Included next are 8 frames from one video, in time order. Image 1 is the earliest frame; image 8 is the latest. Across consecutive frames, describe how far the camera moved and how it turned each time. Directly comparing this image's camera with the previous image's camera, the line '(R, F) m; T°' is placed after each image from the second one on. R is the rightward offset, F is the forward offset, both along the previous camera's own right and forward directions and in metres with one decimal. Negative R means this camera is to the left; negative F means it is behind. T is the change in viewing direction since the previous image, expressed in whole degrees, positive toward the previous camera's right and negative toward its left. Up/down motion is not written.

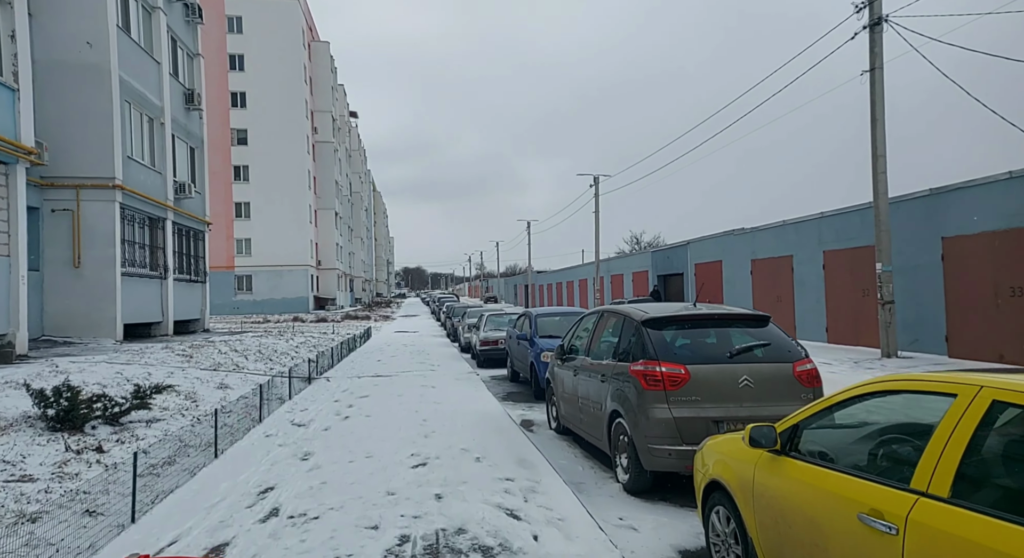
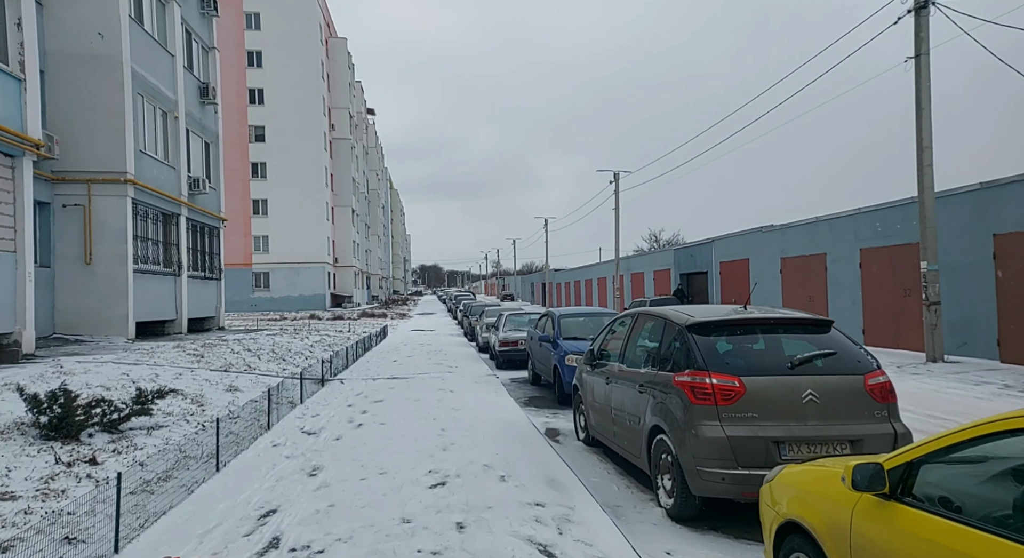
(-0.1, +0.6) m; -2°
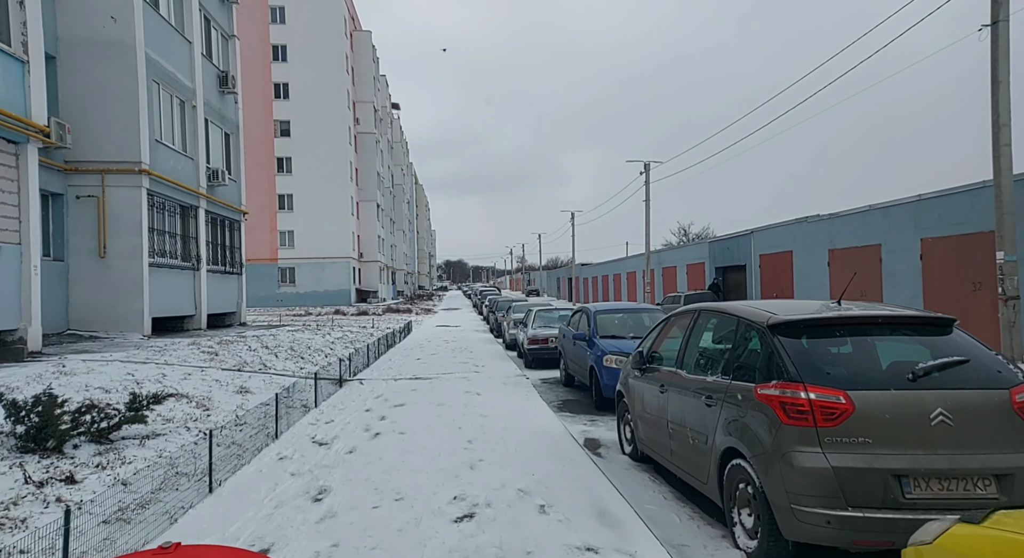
(-0.1, +1.0) m; -3°
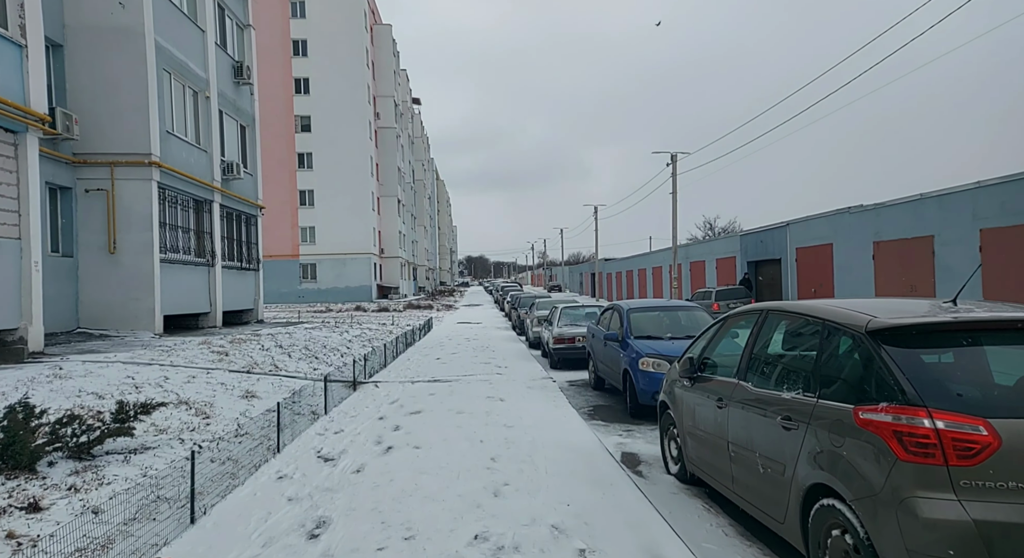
(-0.1, +0.8) m; -2°
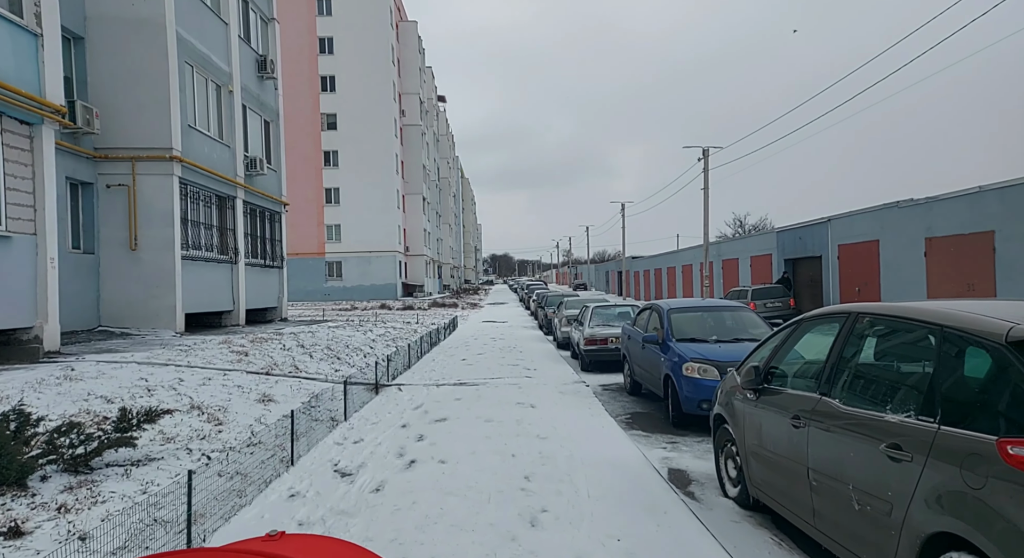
(-0.1, +0.6) m; -3°
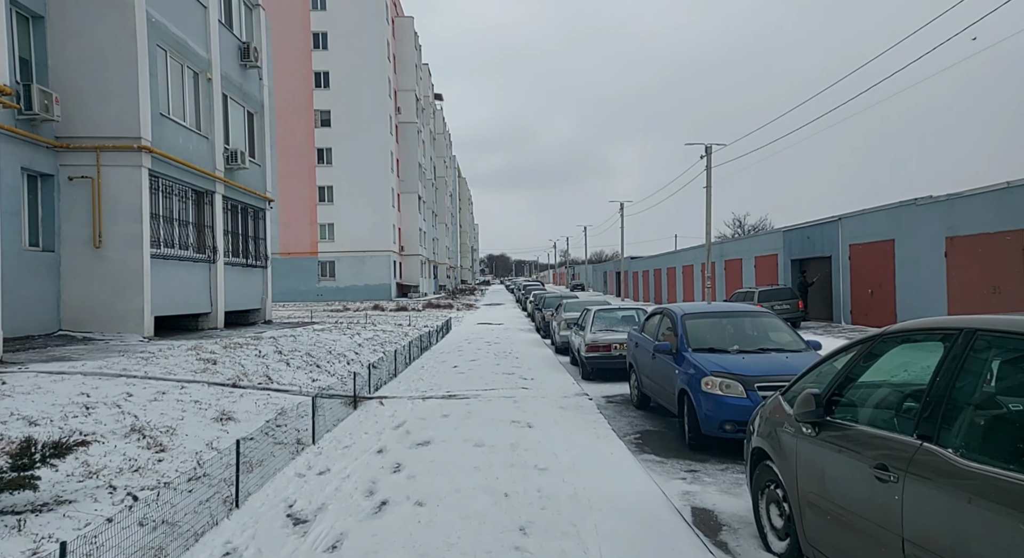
(0.0, +1.0) m; 0°
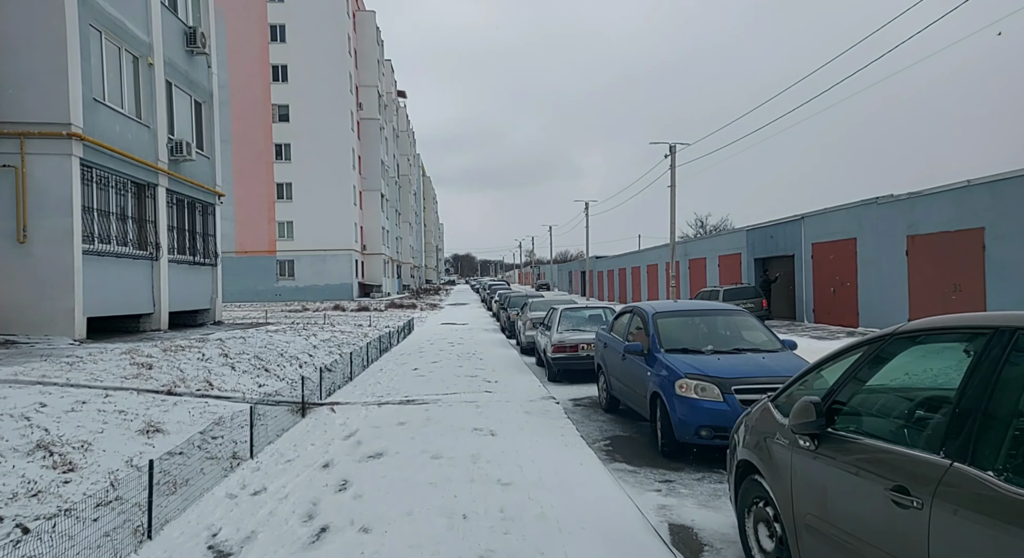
(0.0, +0.5) m; +4°
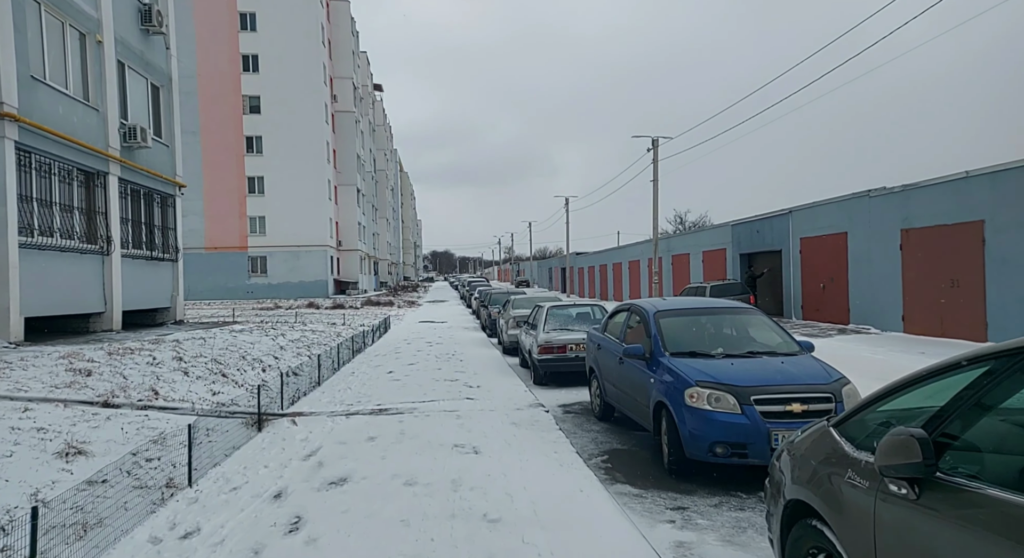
(-0.1, +0.8) m; +2°
